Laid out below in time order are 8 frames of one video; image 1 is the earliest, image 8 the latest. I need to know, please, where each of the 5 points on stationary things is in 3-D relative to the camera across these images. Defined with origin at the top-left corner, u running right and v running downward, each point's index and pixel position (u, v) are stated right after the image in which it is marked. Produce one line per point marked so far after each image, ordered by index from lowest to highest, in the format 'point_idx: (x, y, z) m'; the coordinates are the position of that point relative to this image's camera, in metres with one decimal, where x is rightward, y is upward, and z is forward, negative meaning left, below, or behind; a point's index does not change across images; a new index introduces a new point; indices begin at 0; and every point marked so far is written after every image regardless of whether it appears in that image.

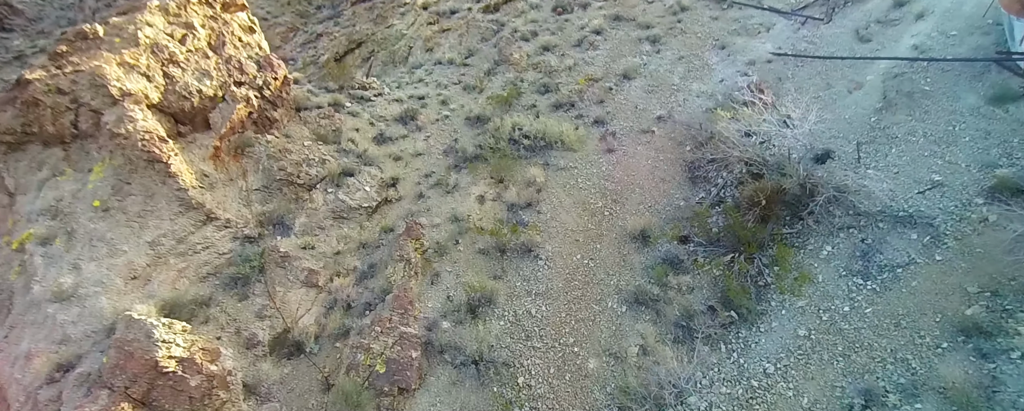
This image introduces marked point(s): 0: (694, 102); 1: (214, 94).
0: (+4.0, +2.3, +9.4) m
1: (-5.1, +1.9, +7.4) m
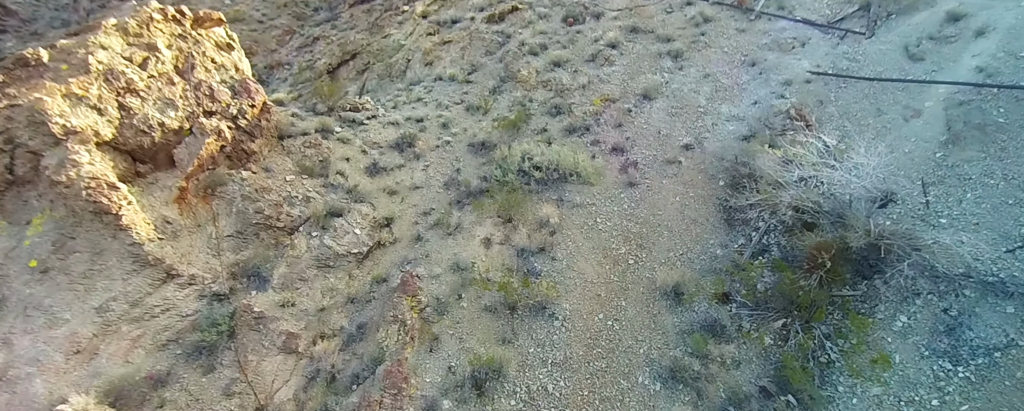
0: (+4.2, +1.5, +8.4) m
1: (-5.0, +1.2, +6.4) m
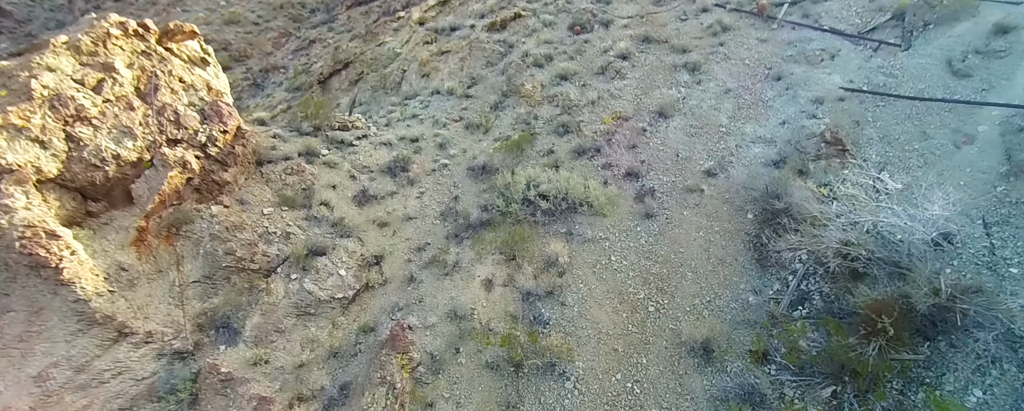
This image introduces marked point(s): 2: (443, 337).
0: (+4.2, +1.0, +7.6) m
1: (-4.9, +0.6, +5.6) m
2: (-0.9, -1.8, +5.8) m
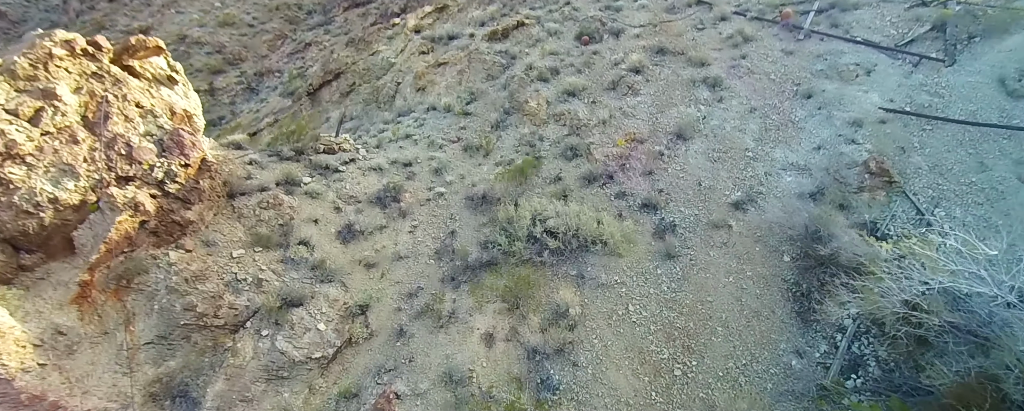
0: (+4.3, +0.4, +6.8) m
1: (-4.8, +0.1, +4.8) m
2: (-0.9, -2.3, +5.0) m
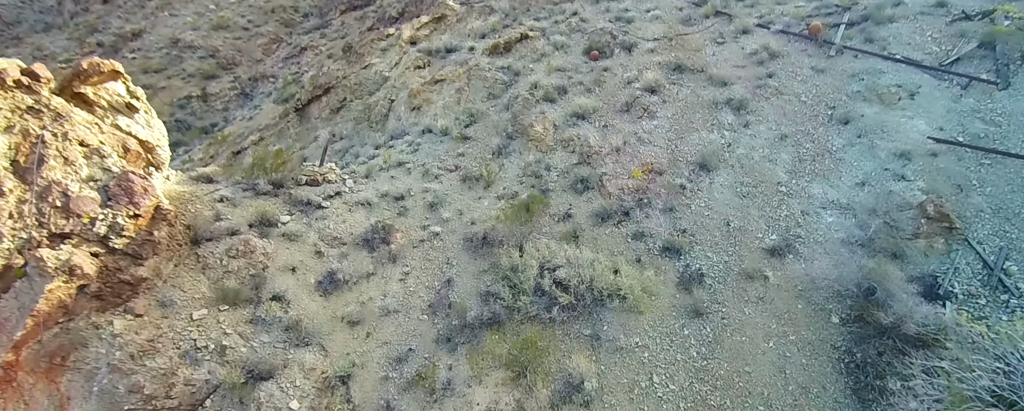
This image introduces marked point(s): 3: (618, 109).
0: (+4.4, -0.2, +6.0) m
1: (-4.8, -0.5, +4.0) m
2: (-0.8, -2.9, +4.2) m
3: (+2.0, +1.8, +8.0) m
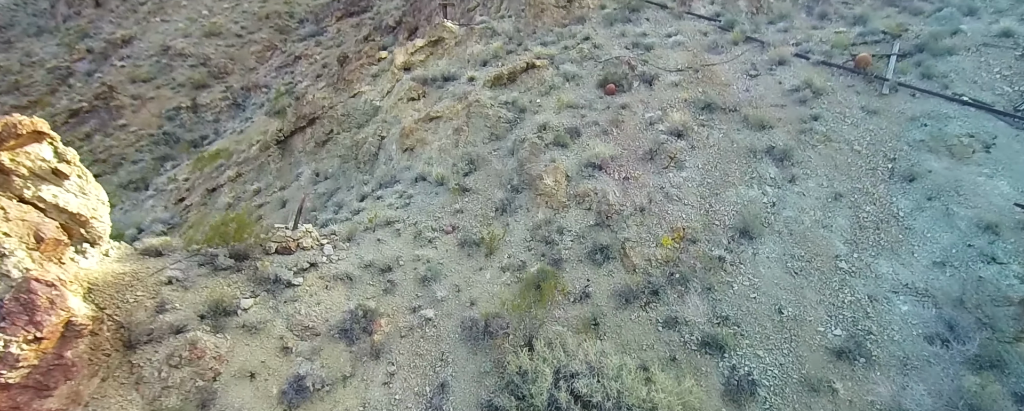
0: (+4.5, -1.2, +4.9) m
1: (-4.7, -1.5, +3.0) m
2: (-0.7, -3.9, +3.1) m
3: (+2.0, +0.8, +6.9) m
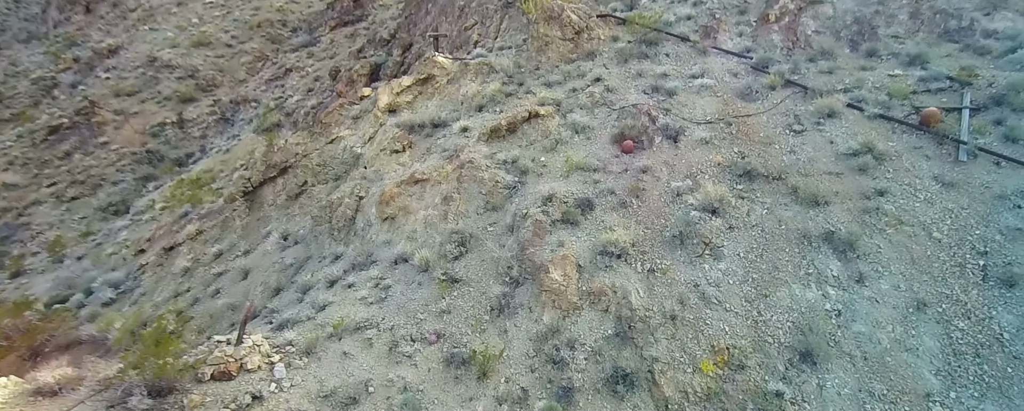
0: (+4.4, -2.5, +3.7) m
1: (-4.7, -2.8, +1.8) m
2: (-0.8, -5.2, +1.9) m
3: (+2.0, -0.5, +5.7) m
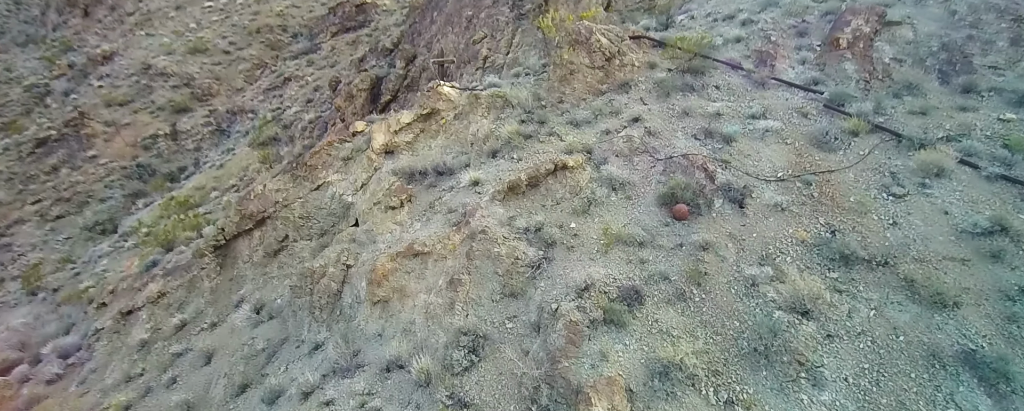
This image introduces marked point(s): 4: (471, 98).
0: (+4.7, -3.5, +2.3) m
1: (-4.5, -3.8, +0.4) m
2: (-0.5, -6.2, +0.5) m
3: (+2.3, -1.5, +4.3) m
4: (-0.7, +1.9, +7.7) m
